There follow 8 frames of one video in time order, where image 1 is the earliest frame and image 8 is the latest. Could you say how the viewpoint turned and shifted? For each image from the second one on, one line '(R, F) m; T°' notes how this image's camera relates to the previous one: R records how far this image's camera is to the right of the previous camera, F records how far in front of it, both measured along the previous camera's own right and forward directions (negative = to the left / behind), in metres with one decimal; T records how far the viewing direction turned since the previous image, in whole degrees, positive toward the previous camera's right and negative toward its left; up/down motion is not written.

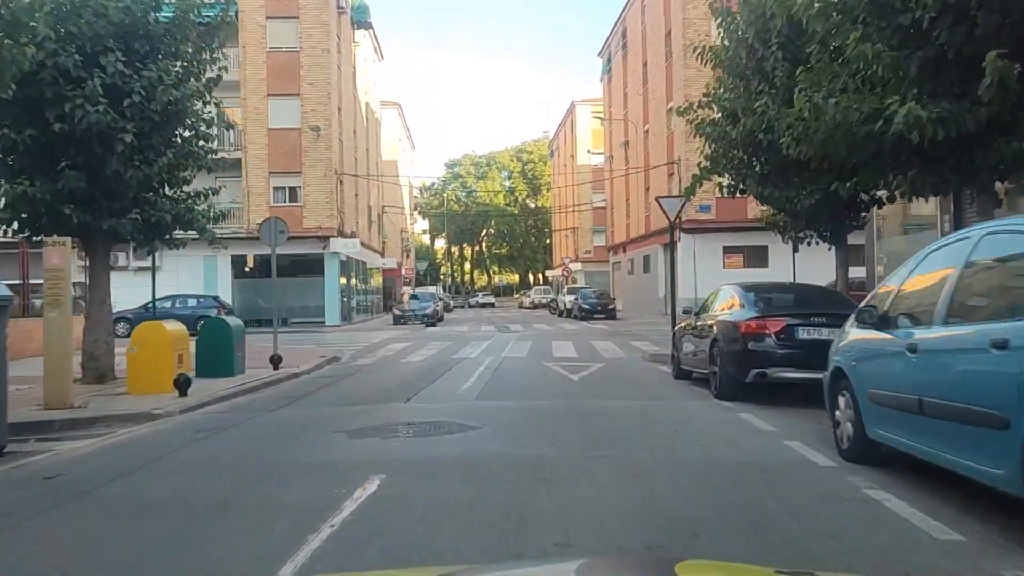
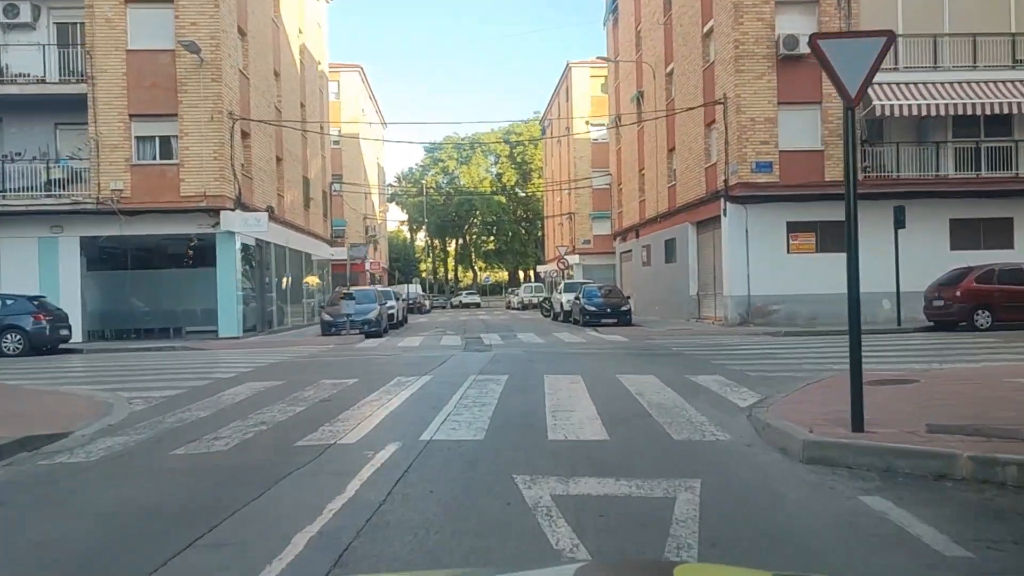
(+0.5, +11.1) m; +1°
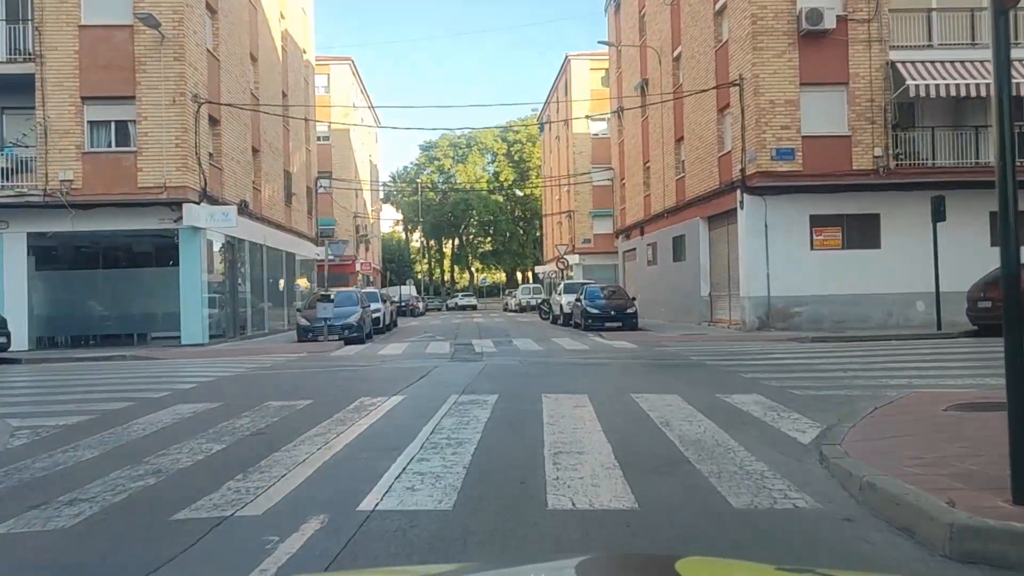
(+0.1, +2.5) m; 0°
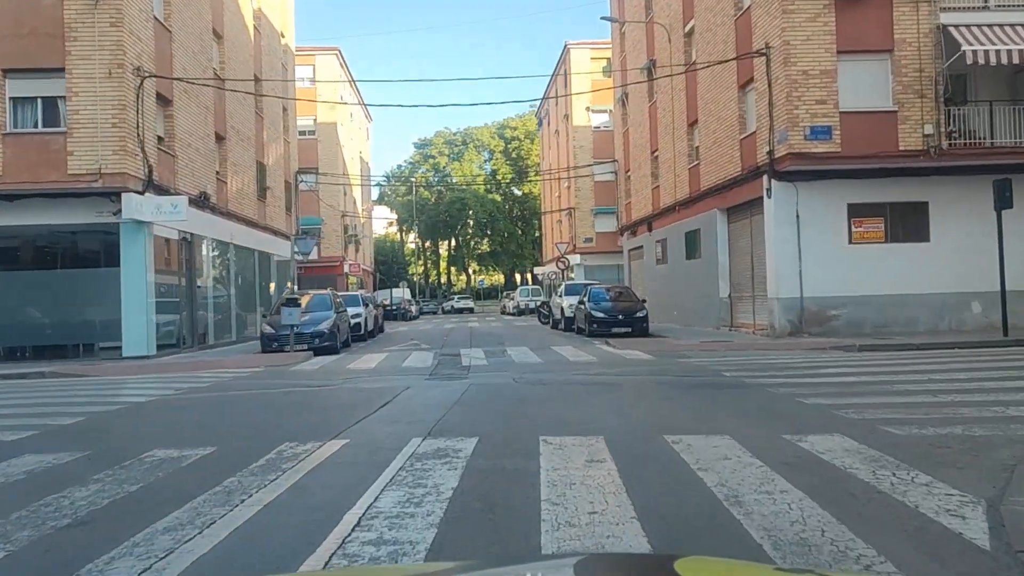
(+0.1, +3.2) m; 0°
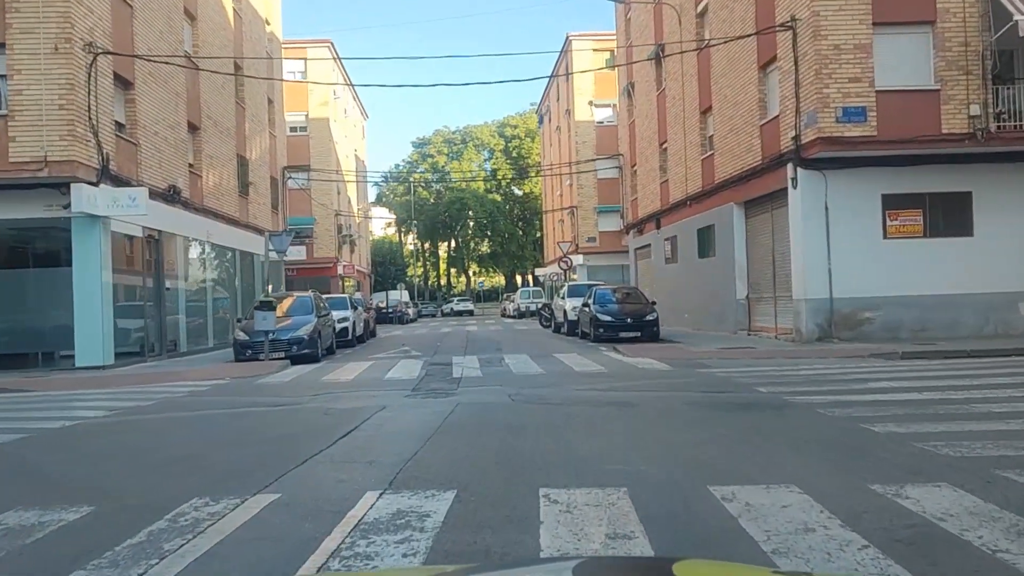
(+0.1, +2.1) m; 0°
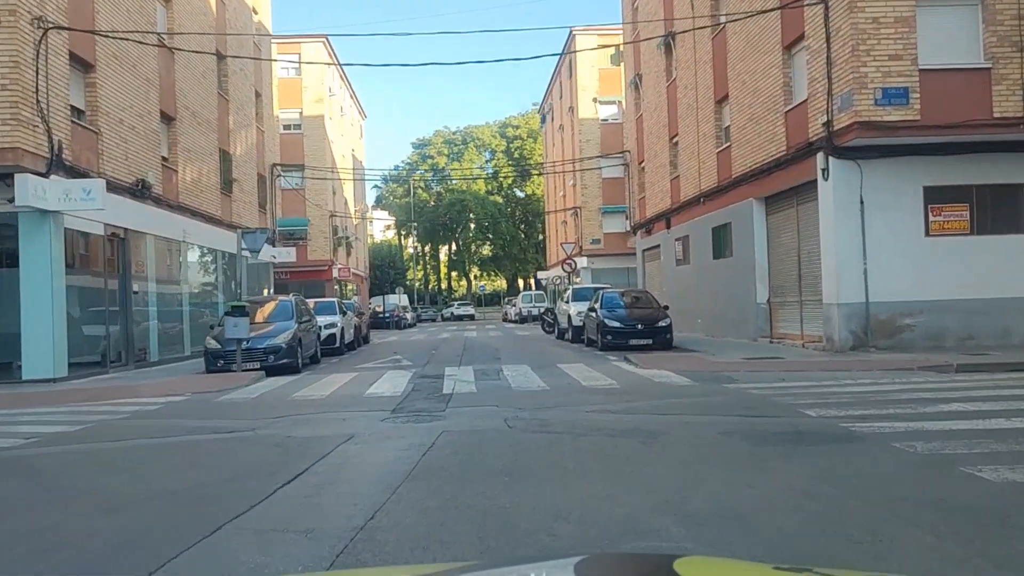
(+0.1, +1.9) m; 0°
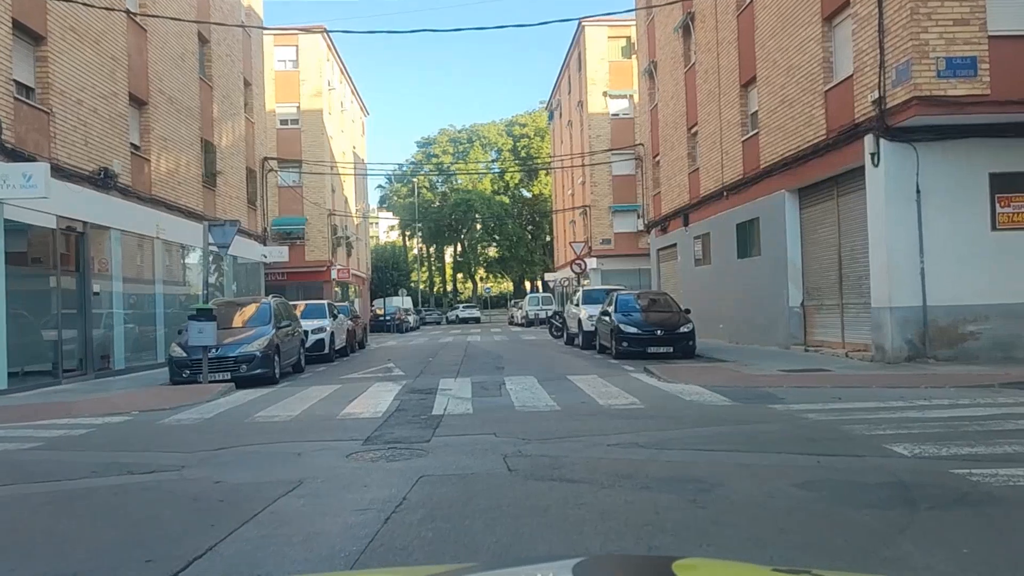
(+0.1, +2.2) m; 0°
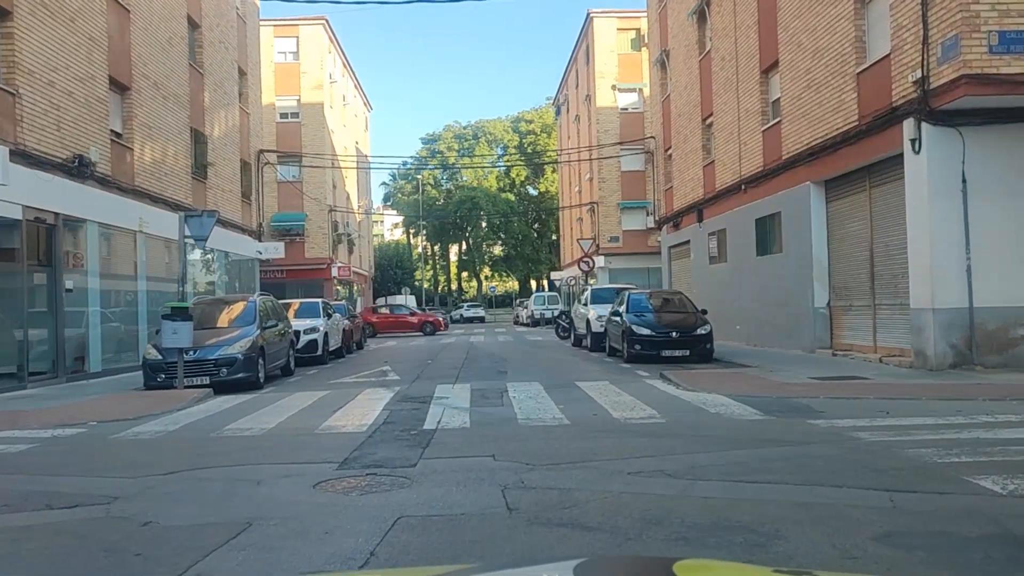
(0.0, +1.3) m; 0°
